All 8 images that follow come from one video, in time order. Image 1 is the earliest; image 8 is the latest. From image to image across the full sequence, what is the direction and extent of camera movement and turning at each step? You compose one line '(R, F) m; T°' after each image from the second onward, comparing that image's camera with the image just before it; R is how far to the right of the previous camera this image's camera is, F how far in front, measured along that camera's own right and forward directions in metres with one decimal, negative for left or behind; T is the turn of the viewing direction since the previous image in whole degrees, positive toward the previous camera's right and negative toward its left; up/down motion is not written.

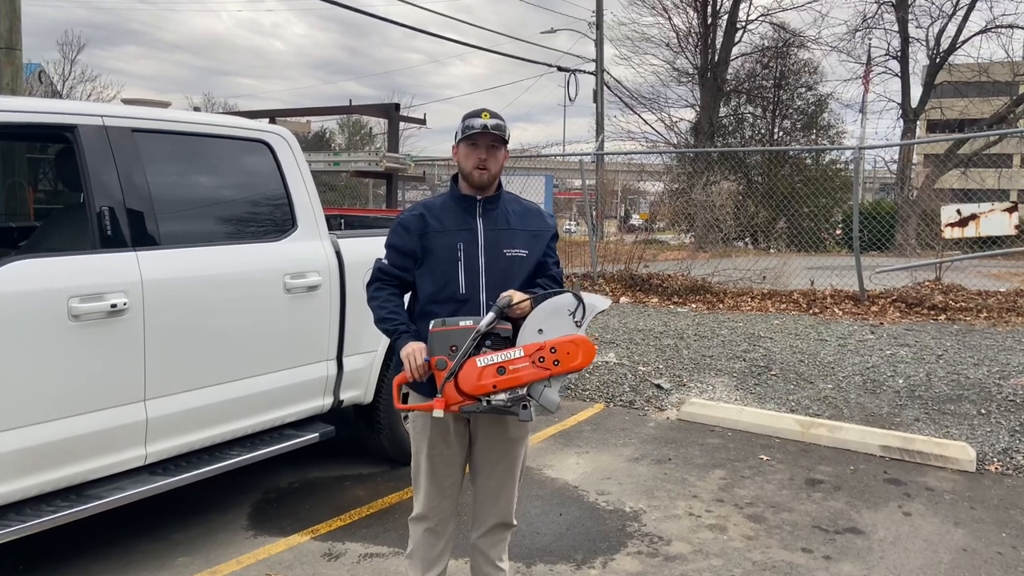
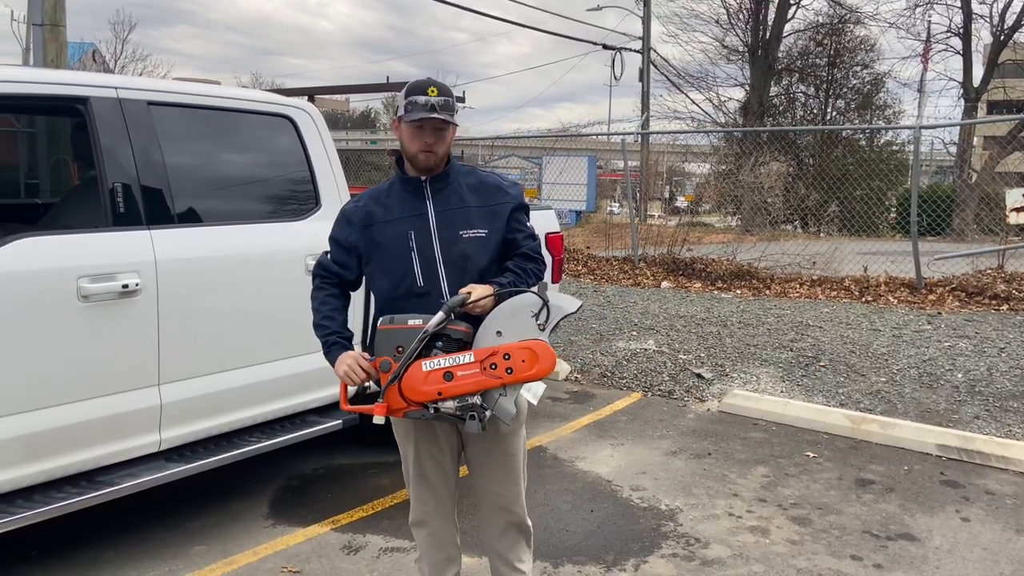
(+0.1, +0.2) m; -3°
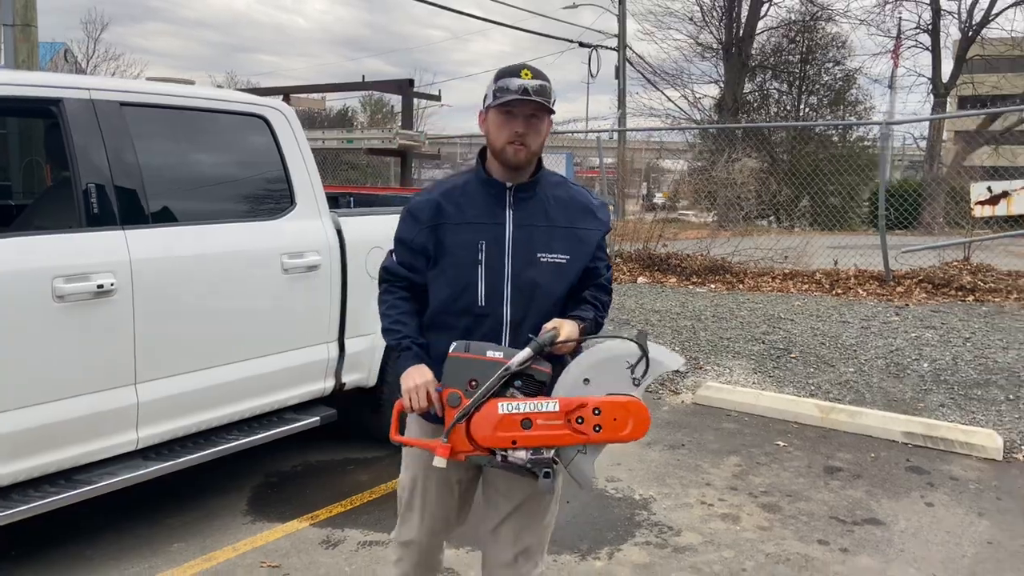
(0.0, -0.1) m; +1°
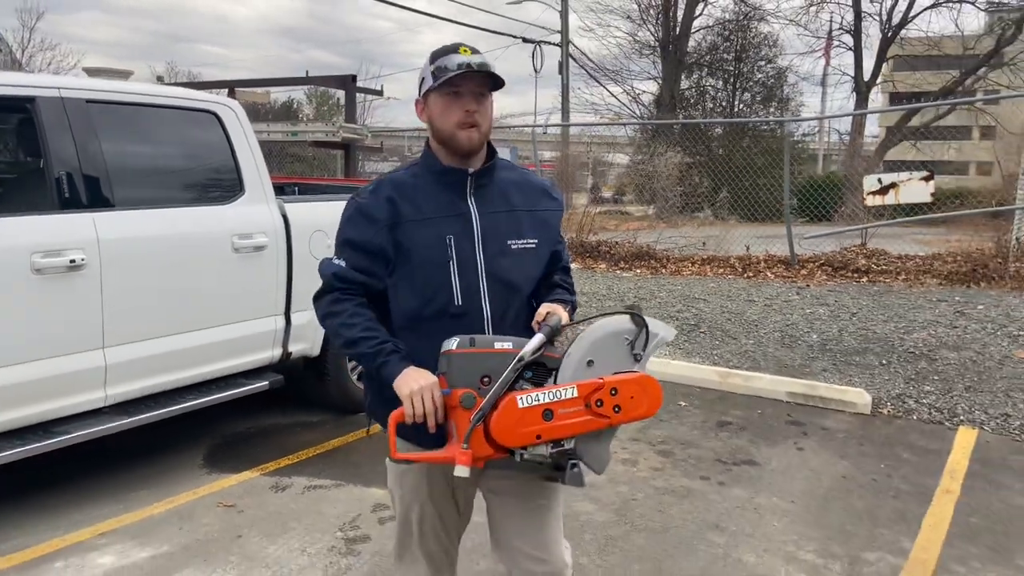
(+0.1, -0.5) m; +4°
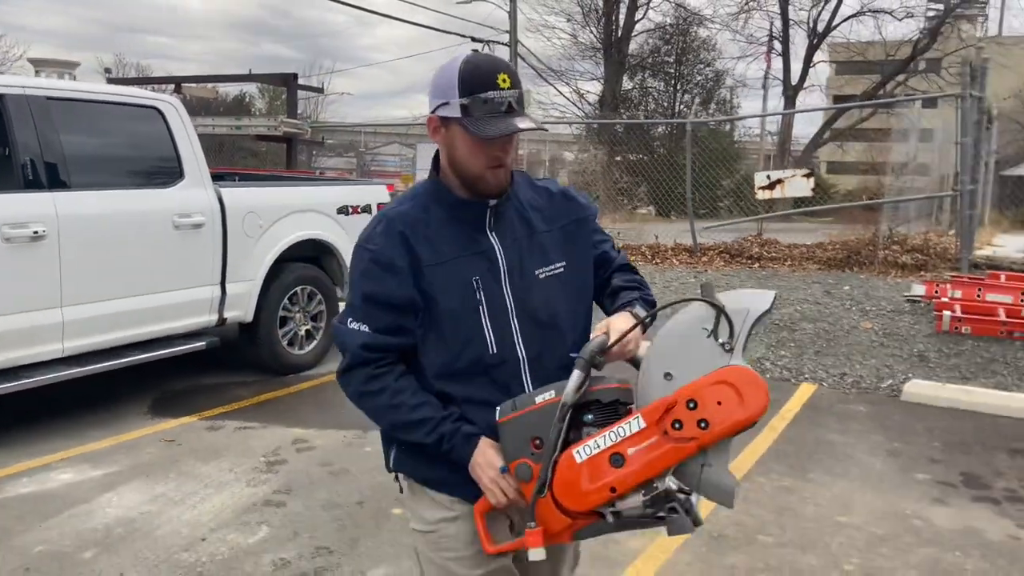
(+0.3, -0.8) m; +3°
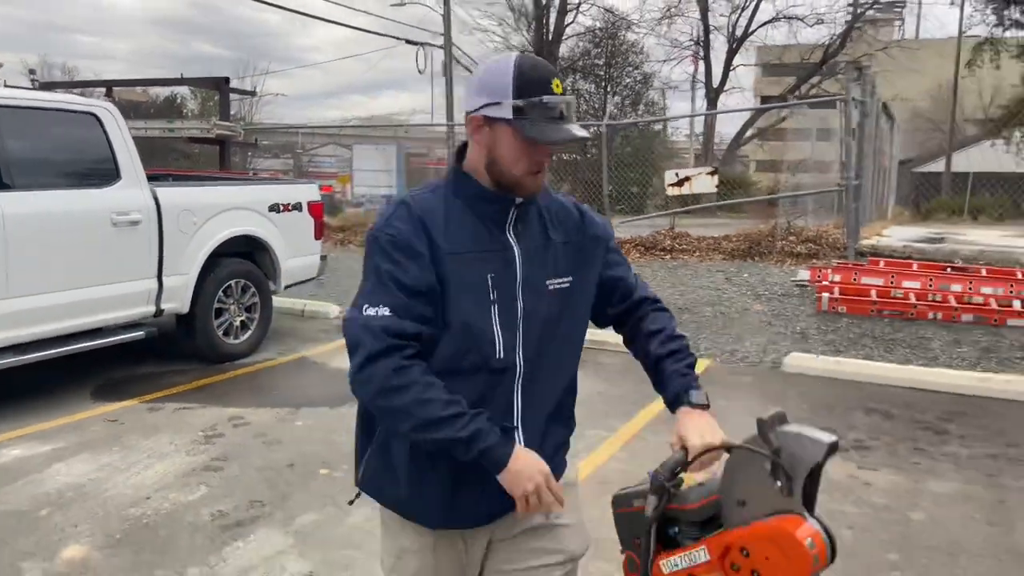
(+0.2, -0.5) m; +4°
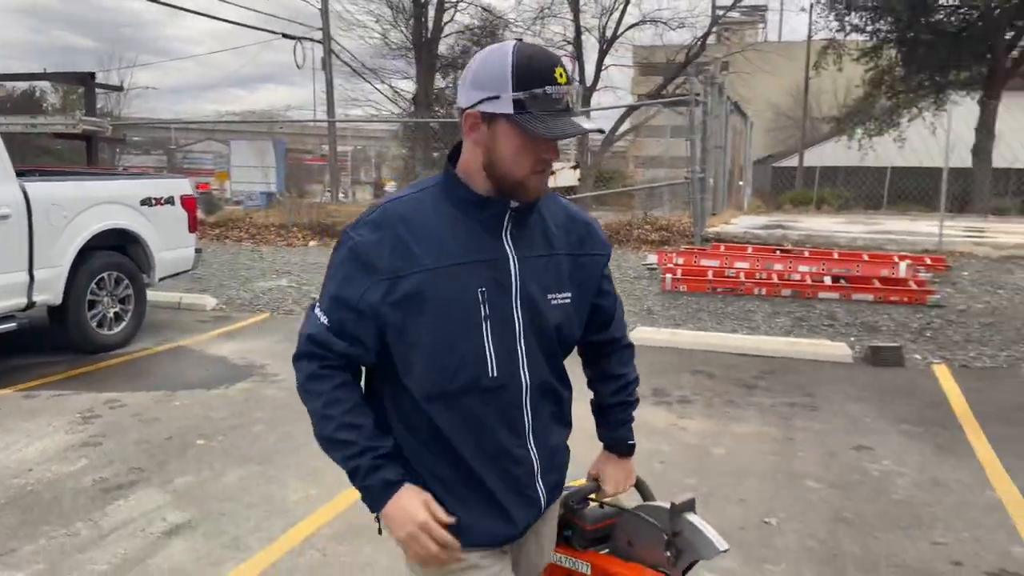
(+0.2, -0.5) m; +8°
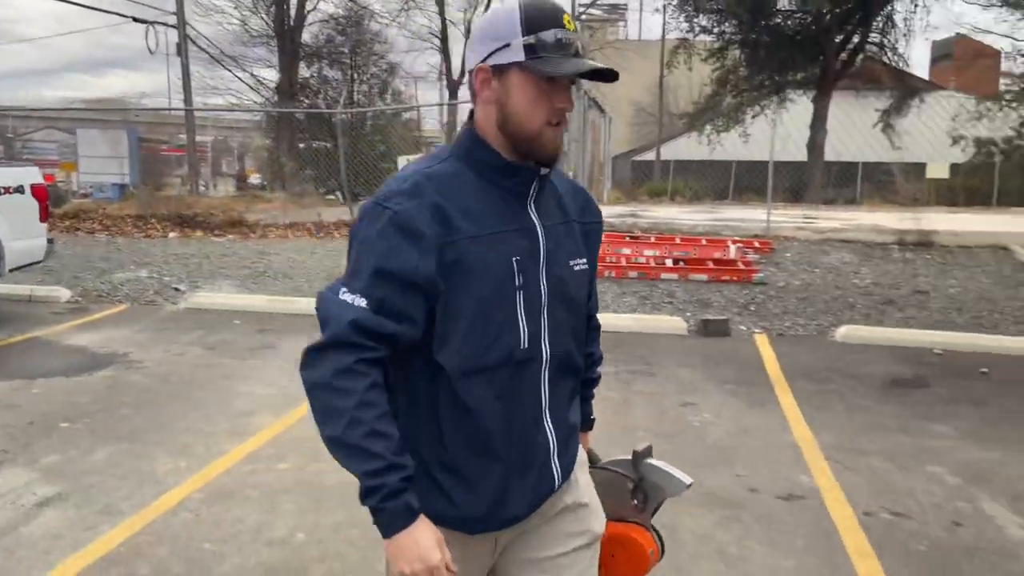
(+0.1, -0.4) m; +9°
